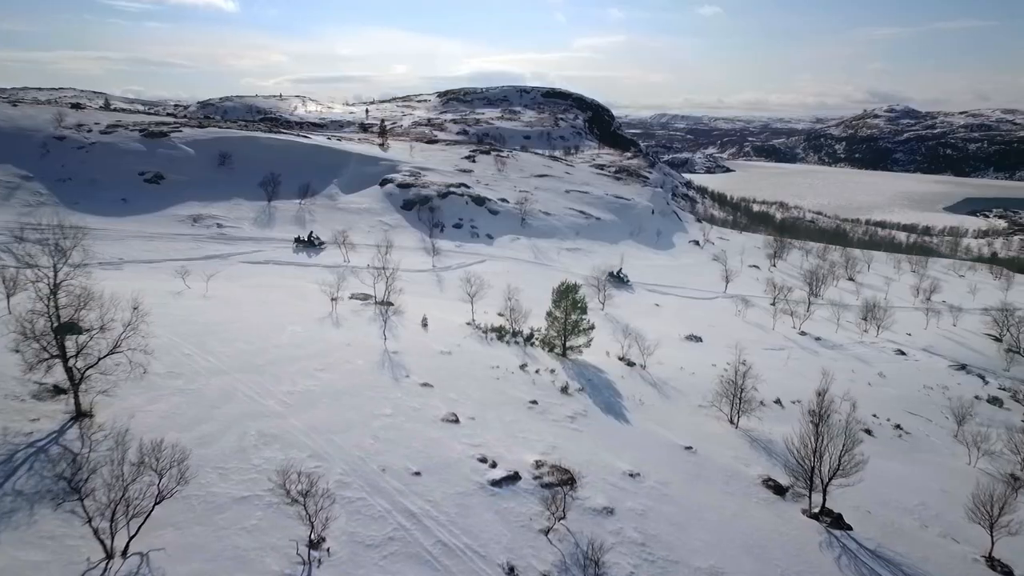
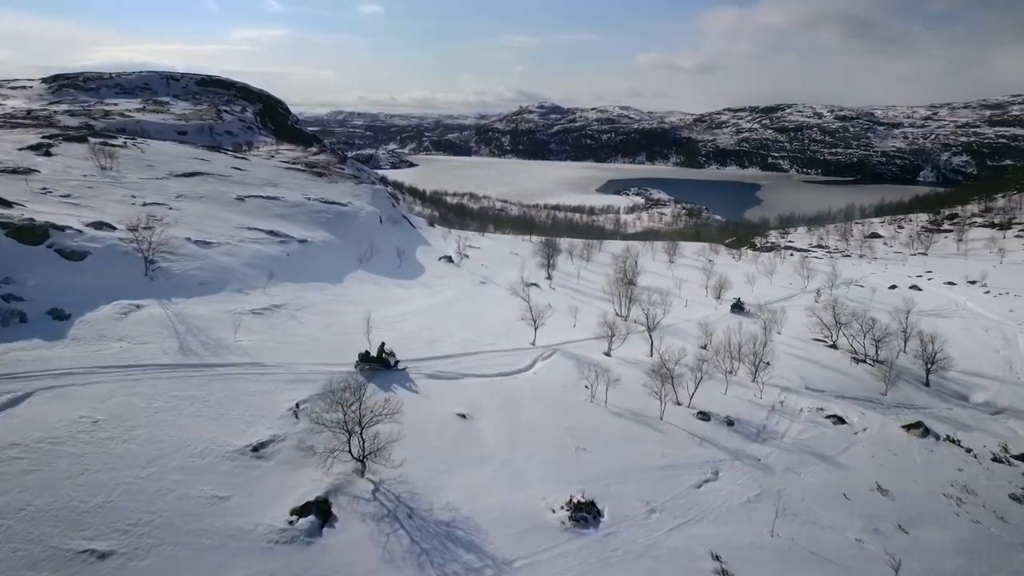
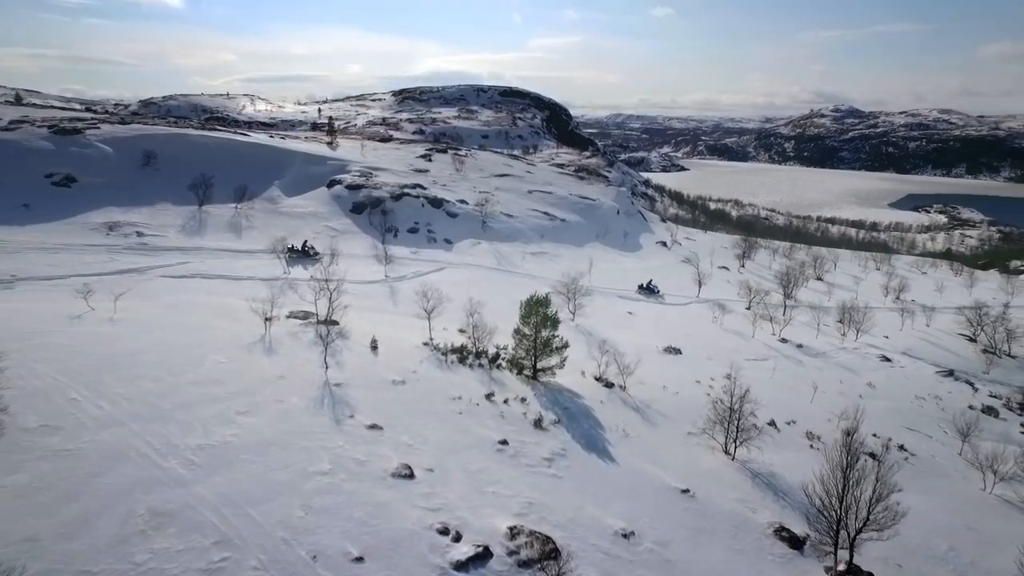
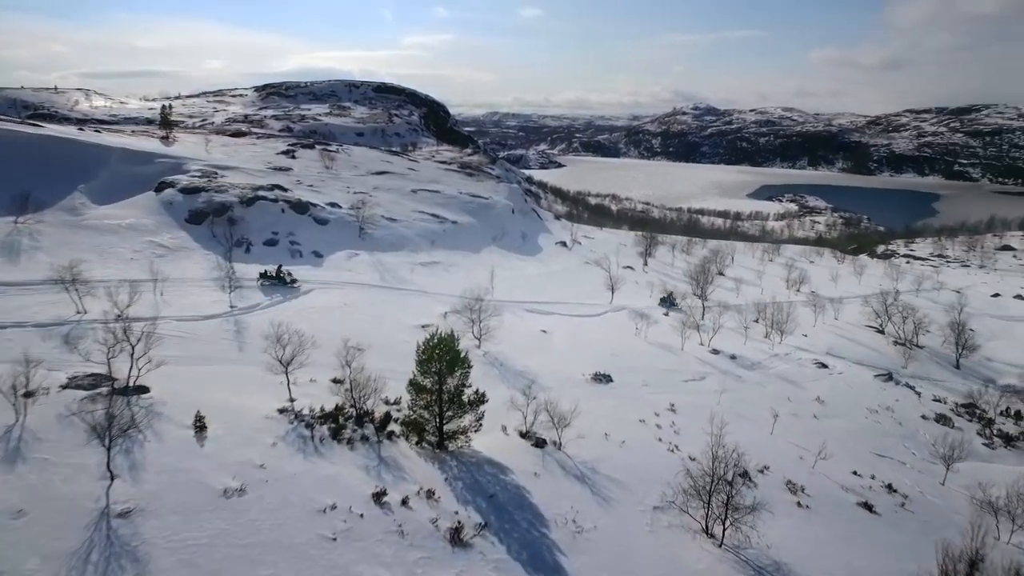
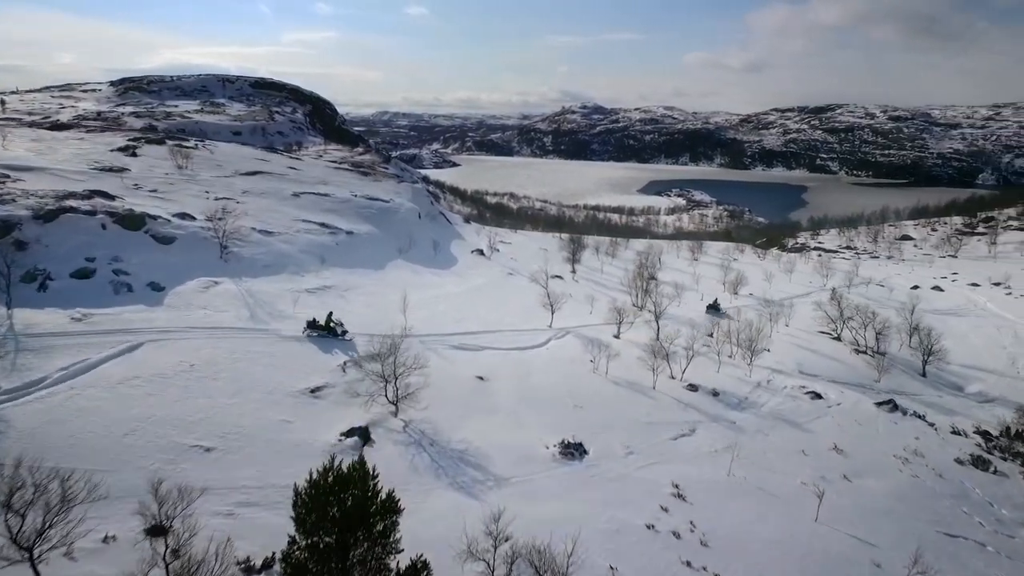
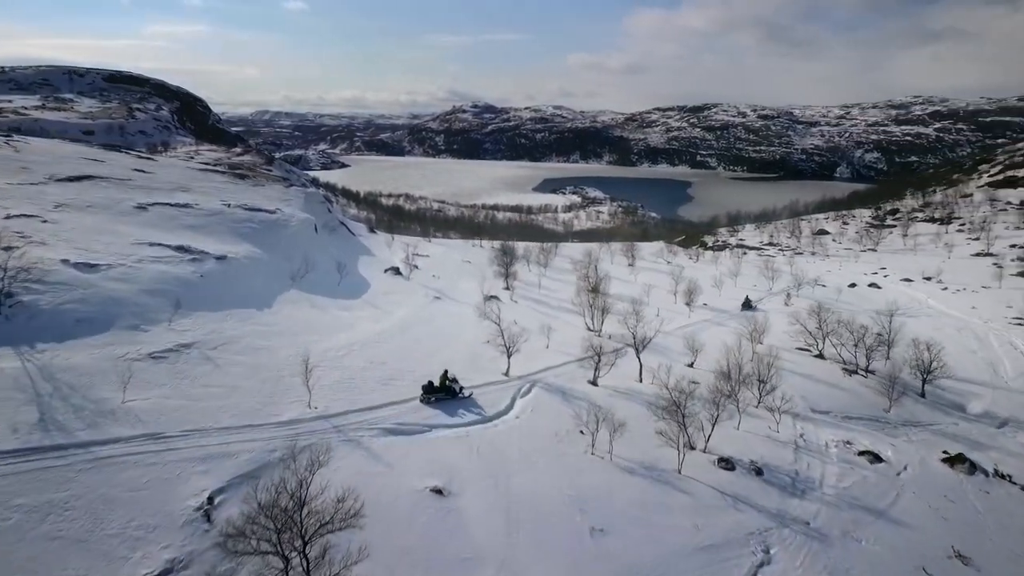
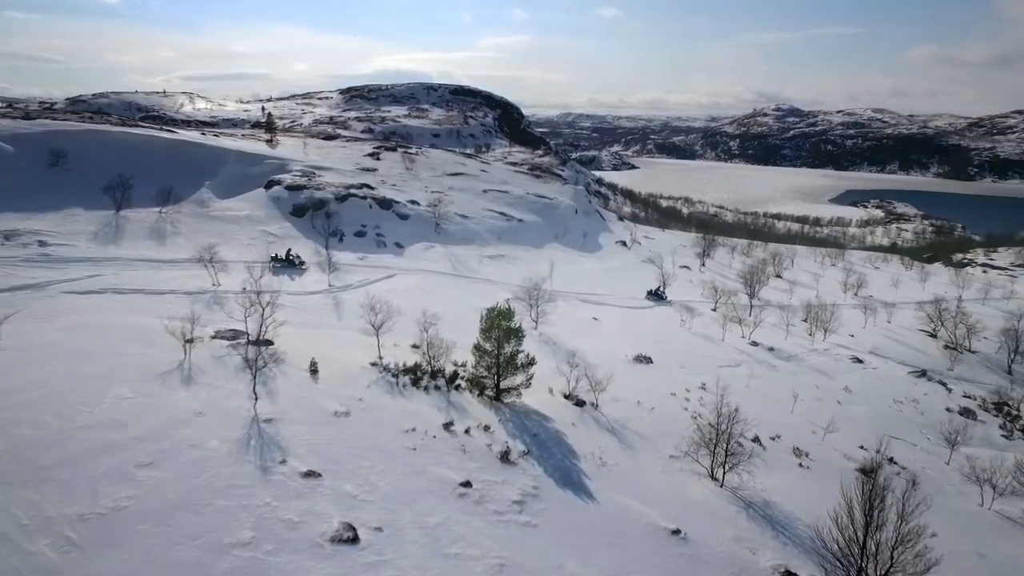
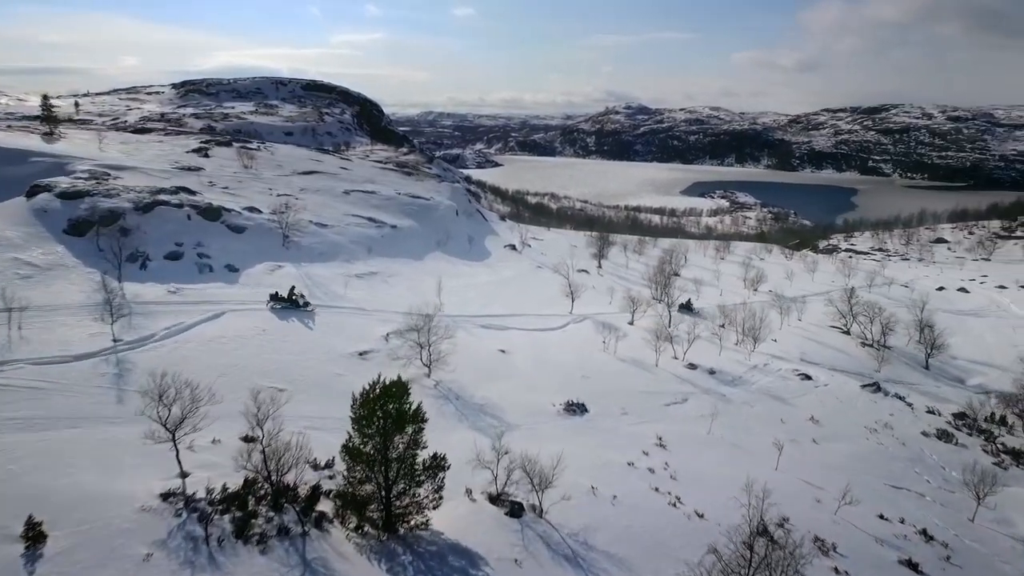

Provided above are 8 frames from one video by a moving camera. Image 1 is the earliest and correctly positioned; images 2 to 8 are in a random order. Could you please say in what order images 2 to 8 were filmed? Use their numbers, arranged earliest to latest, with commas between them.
3, 7, 4, 8, 5, 2, 6
